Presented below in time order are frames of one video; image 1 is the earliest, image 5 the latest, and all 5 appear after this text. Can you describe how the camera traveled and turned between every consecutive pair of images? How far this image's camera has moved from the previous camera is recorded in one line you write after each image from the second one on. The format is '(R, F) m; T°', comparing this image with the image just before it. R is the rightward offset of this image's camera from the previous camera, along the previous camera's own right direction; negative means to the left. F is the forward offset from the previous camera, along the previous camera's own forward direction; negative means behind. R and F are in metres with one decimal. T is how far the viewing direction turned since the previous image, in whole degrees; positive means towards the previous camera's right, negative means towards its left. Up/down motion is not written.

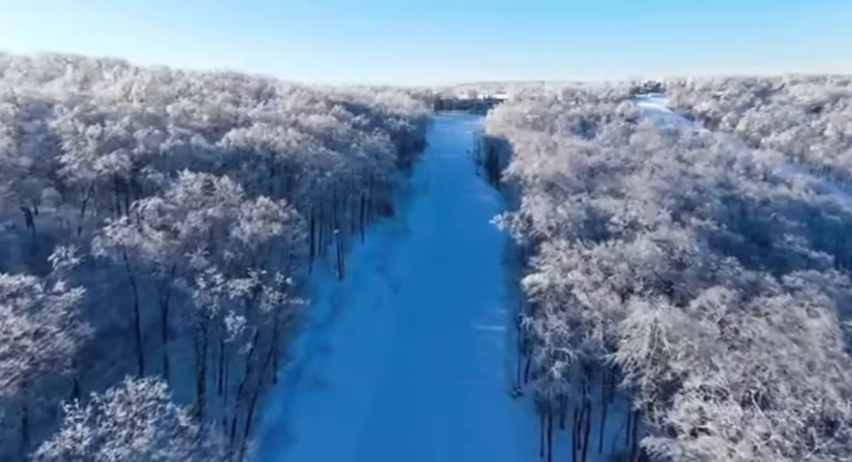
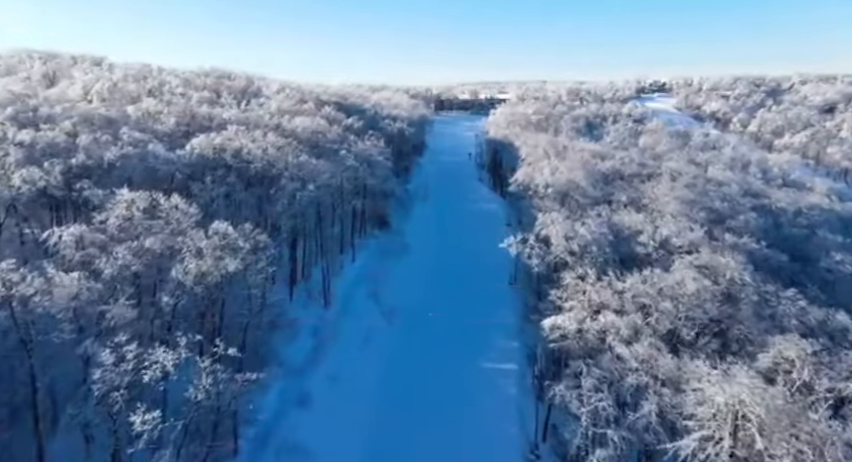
(+0.1, +7.7) m; 0°
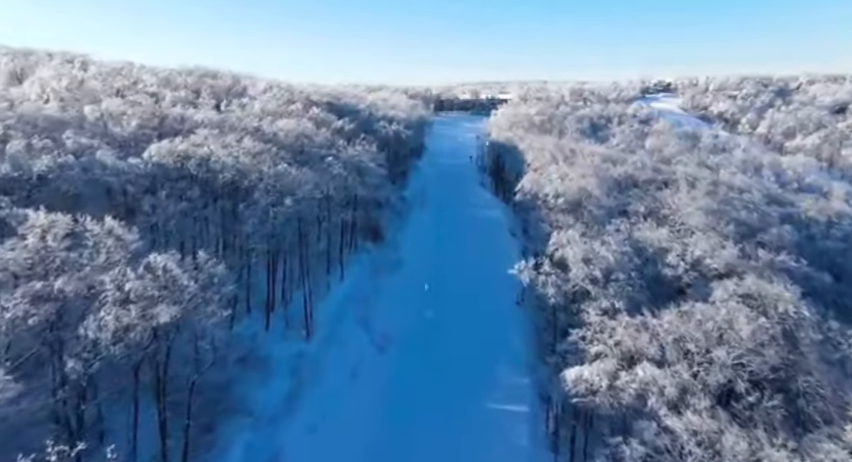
(+0.3, +6.4) m; 0°
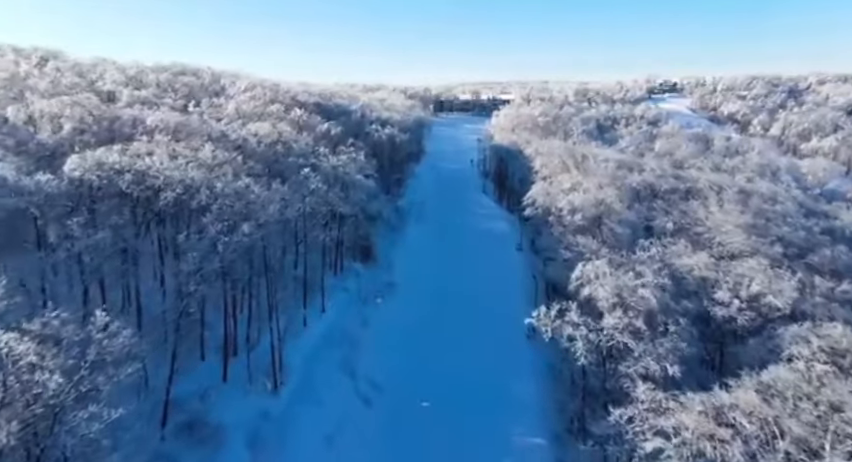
(+0.4, +8.0) m; 0°
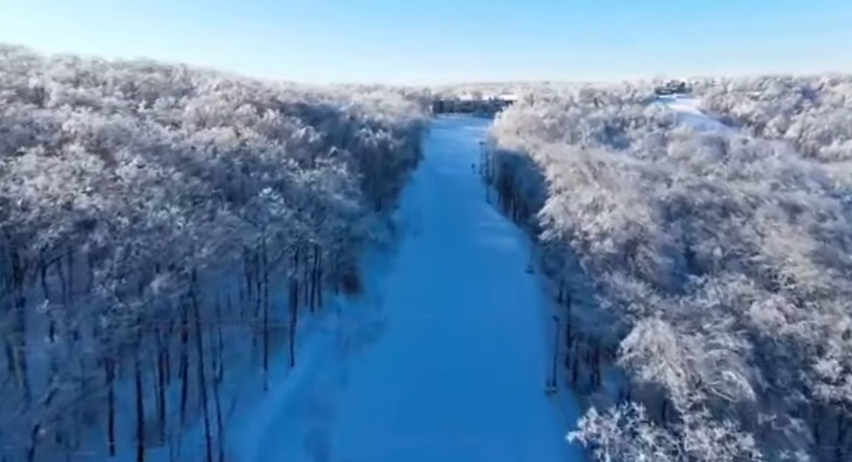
(+0.3, +9.6) m; 0°
